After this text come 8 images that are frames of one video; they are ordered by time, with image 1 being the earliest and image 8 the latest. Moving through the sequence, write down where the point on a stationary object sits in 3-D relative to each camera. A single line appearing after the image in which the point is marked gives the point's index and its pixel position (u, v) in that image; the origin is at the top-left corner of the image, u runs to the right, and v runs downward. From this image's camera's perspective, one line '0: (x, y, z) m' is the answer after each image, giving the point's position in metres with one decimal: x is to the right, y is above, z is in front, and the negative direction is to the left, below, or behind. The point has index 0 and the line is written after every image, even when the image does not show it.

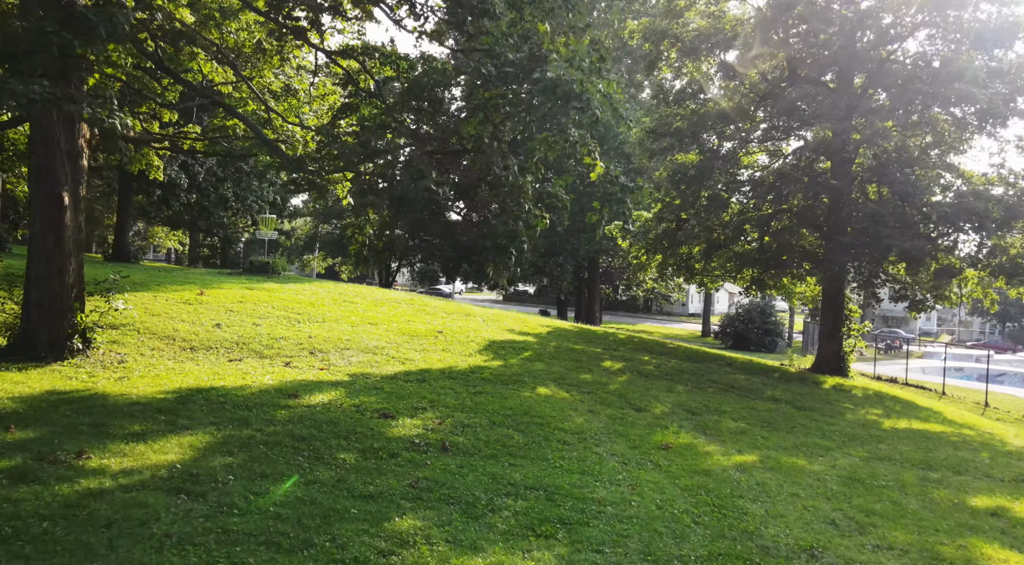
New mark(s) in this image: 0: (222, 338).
0: (-7.0, -1.3, +19.3) m
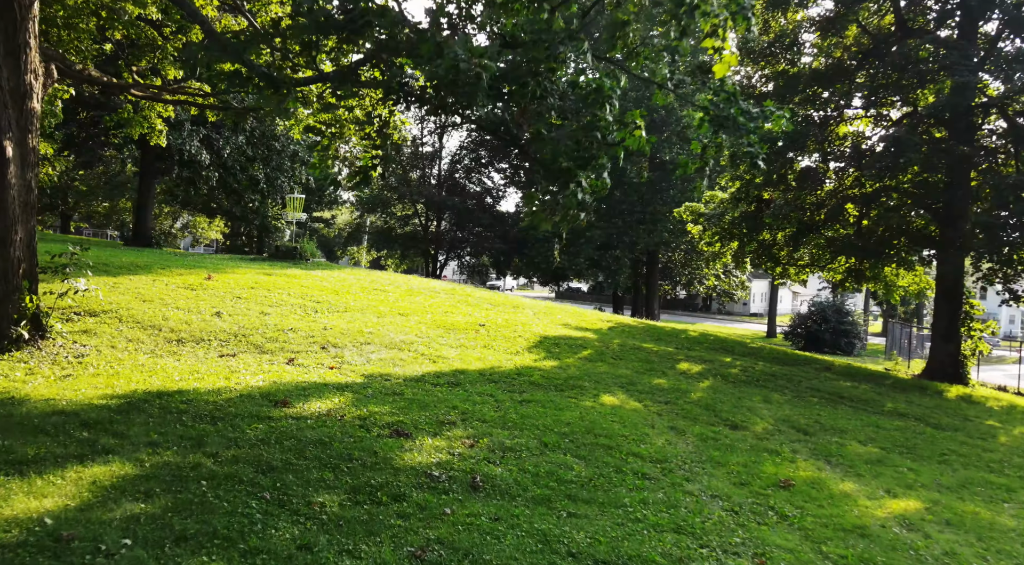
0: (-5.9, -0.9, +16.1) m
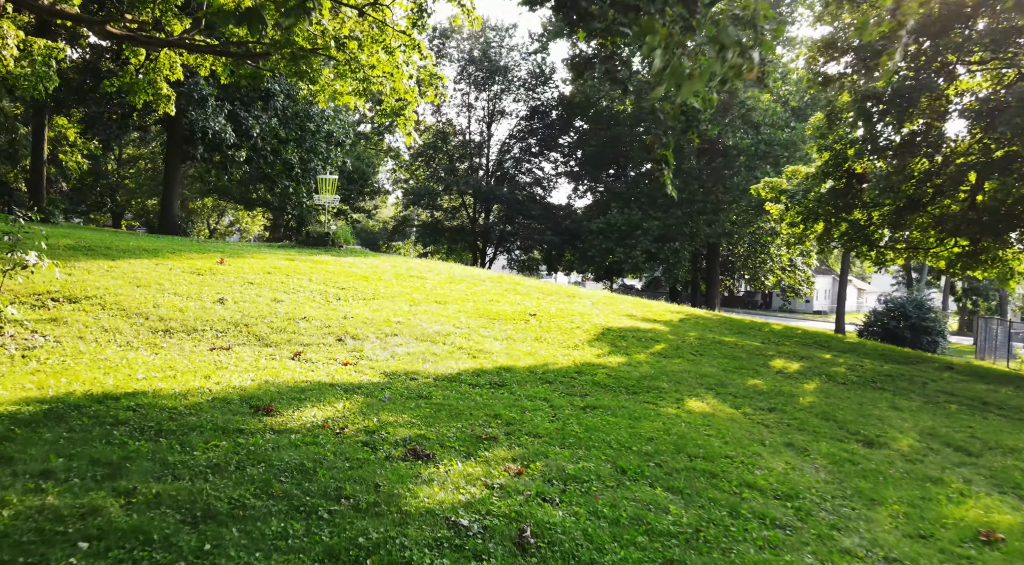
0: (-4.9, -0.6, +13.5) m
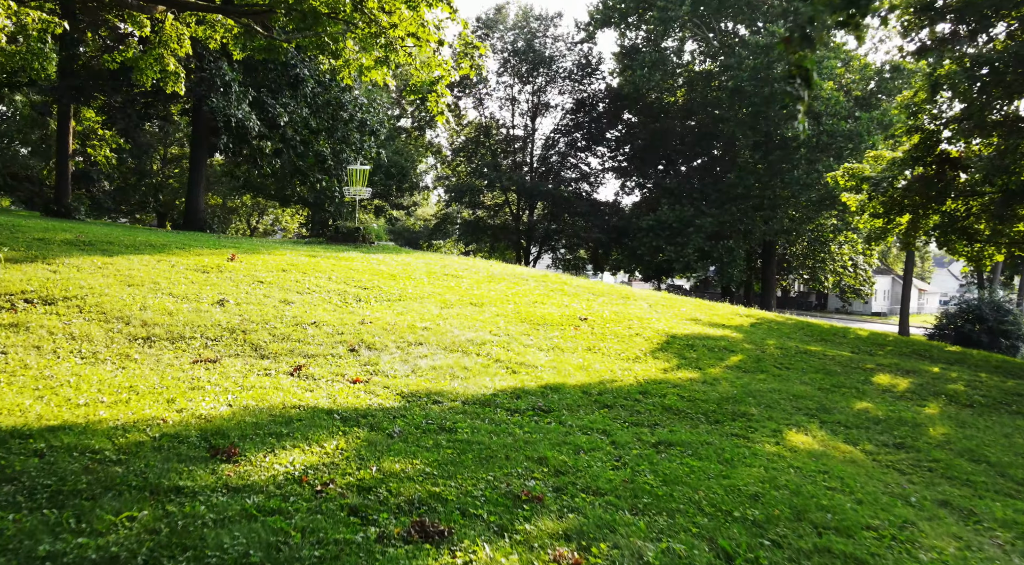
0: (-4.3, -0.5, +11.5) m
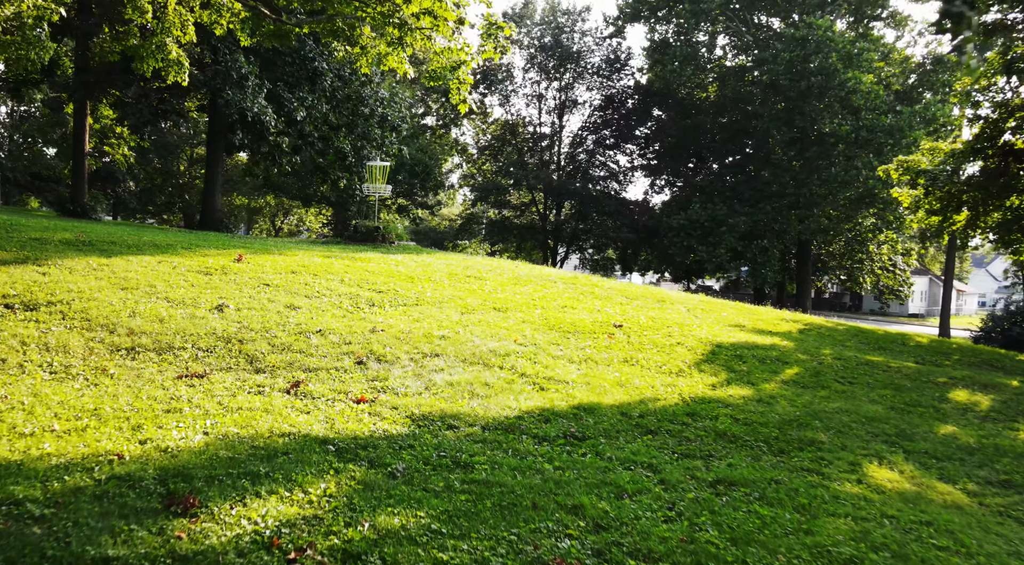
0: (-3.9, -0.6, +10.3) m
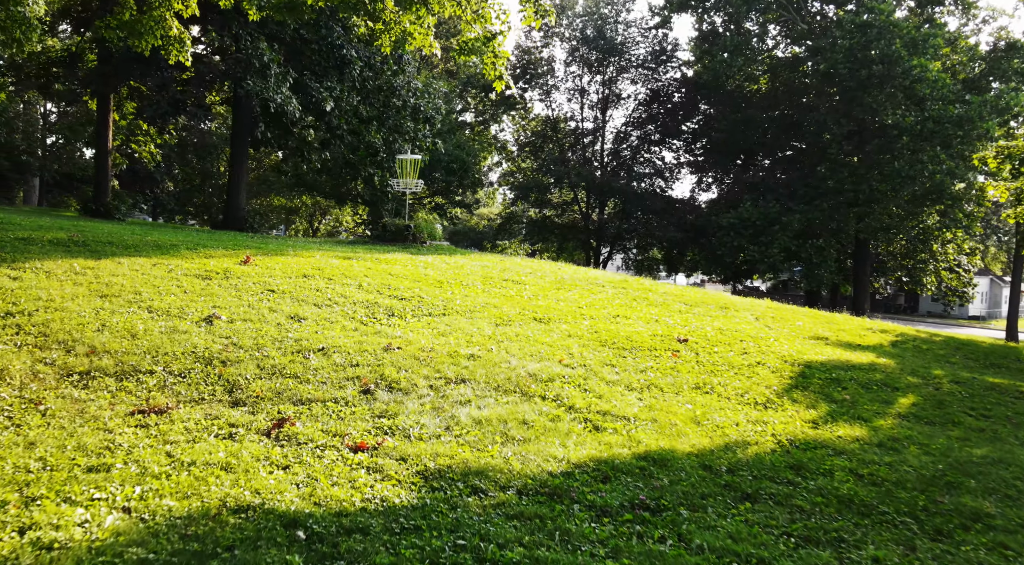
0: (-3.5, -0.7, +8.5) m
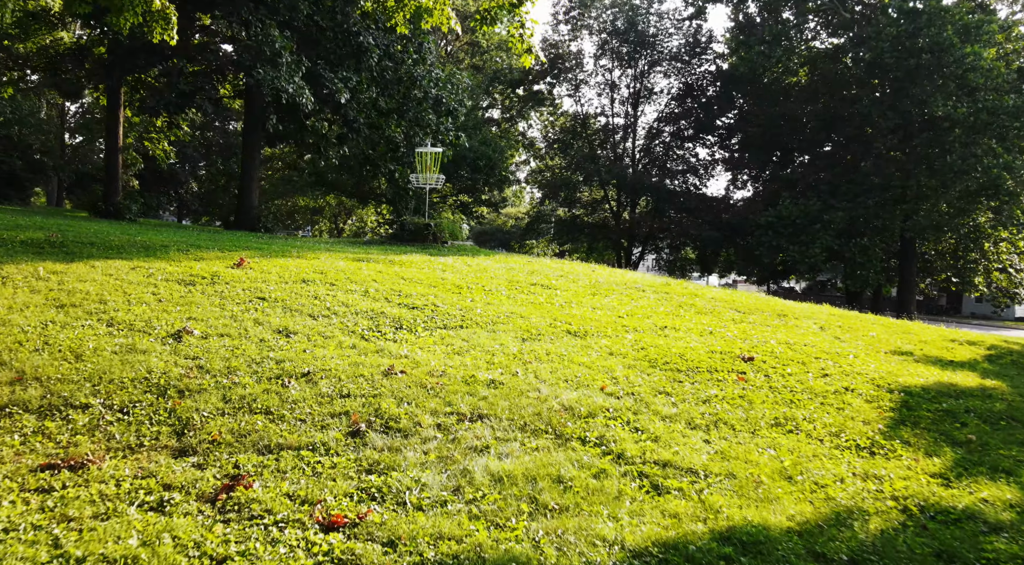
0: (-3.2, -0.7, +6.9) m
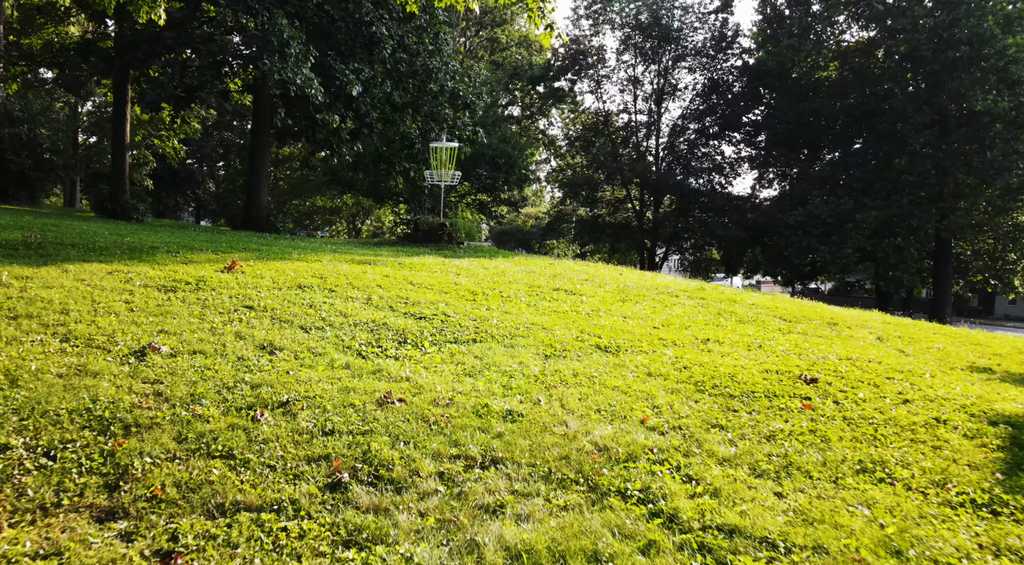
0: (-3.1, -0.8, +5.7) m
